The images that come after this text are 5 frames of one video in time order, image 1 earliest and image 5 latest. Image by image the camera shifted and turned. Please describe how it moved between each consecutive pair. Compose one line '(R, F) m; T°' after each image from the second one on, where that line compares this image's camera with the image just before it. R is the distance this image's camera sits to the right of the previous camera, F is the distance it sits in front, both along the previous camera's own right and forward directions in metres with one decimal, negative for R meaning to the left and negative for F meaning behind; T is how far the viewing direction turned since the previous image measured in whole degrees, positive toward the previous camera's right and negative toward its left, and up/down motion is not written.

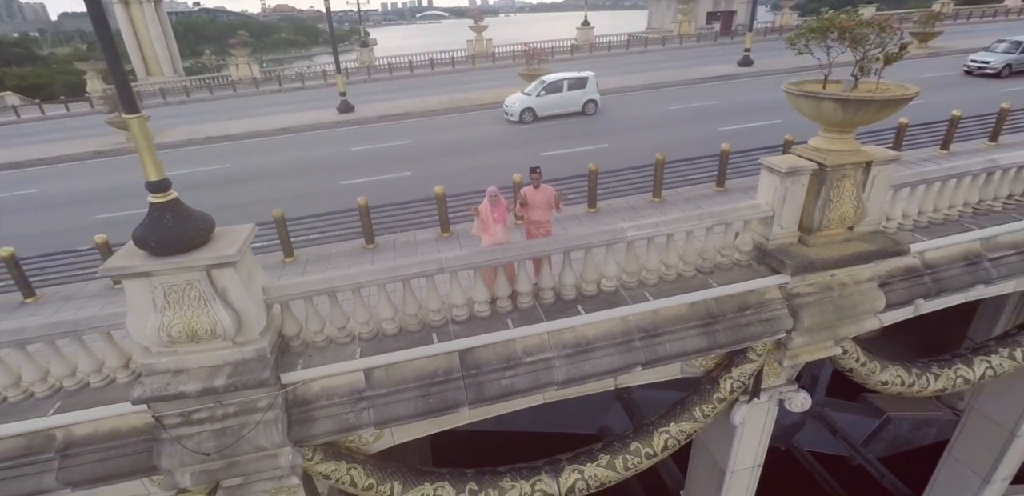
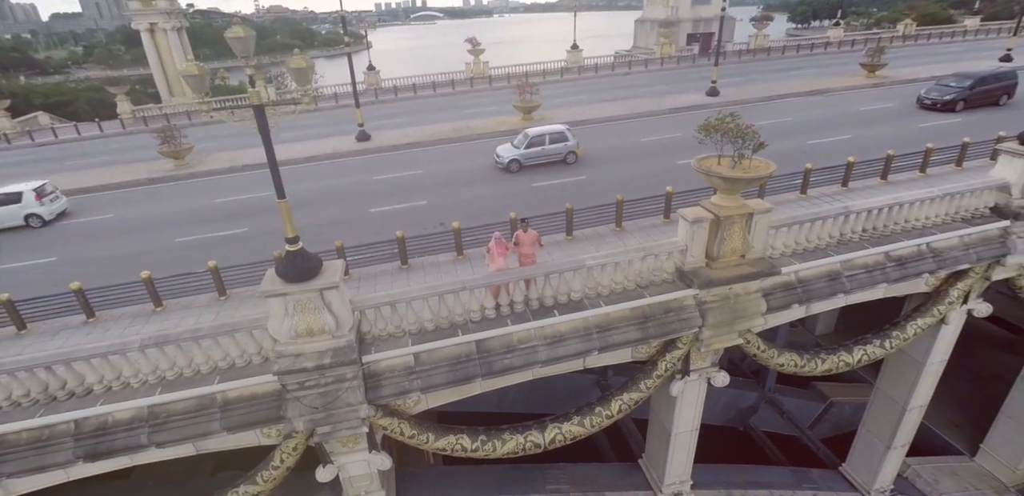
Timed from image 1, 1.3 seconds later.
(0.0, -2.3) m; +1°
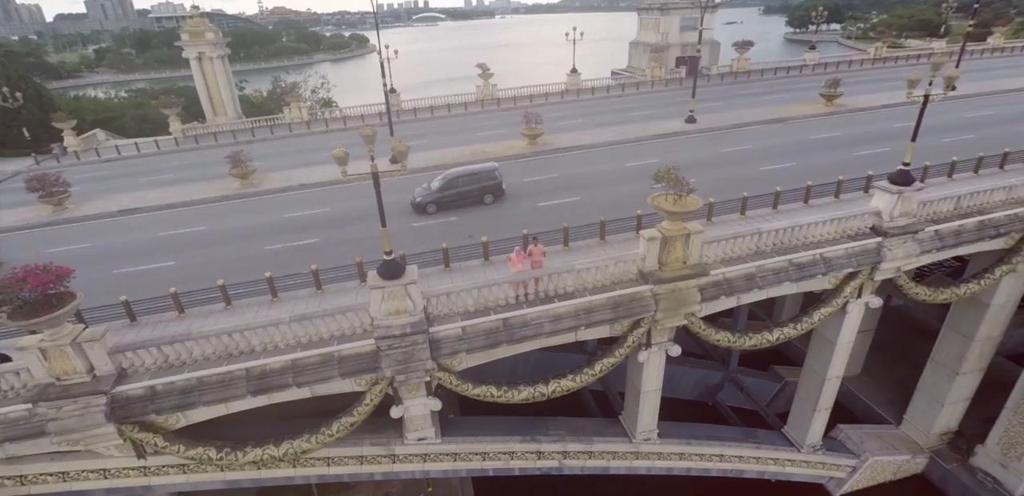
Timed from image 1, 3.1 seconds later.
(-0.3, -3.4) m; 0°
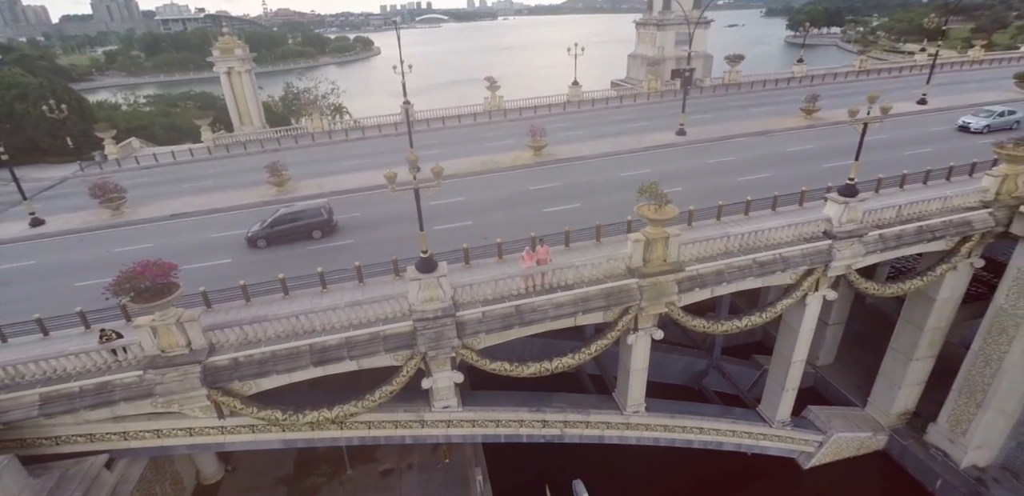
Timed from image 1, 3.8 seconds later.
(-0.2, -2.3) m; 0°
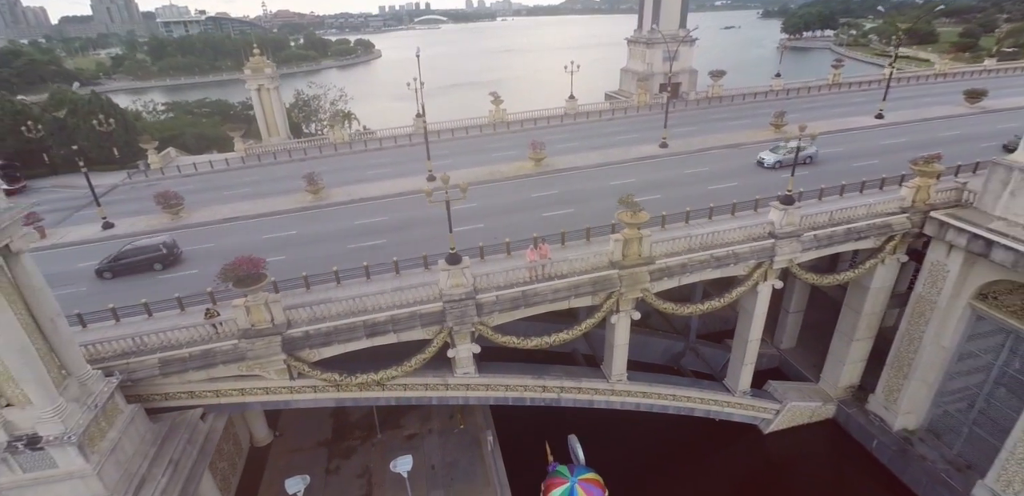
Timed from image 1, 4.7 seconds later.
(-0.3, -3.5) m; 0°
